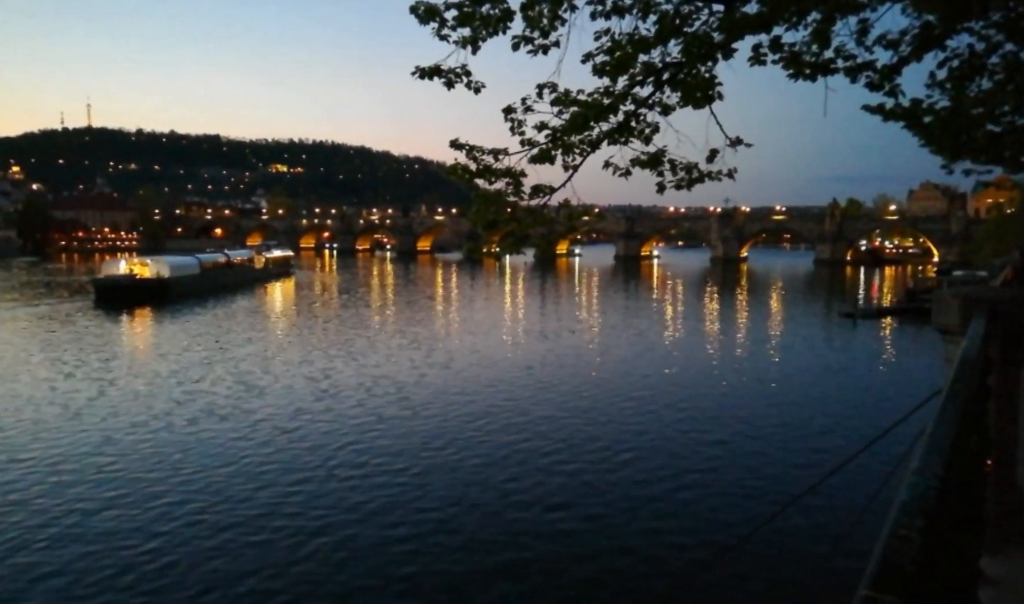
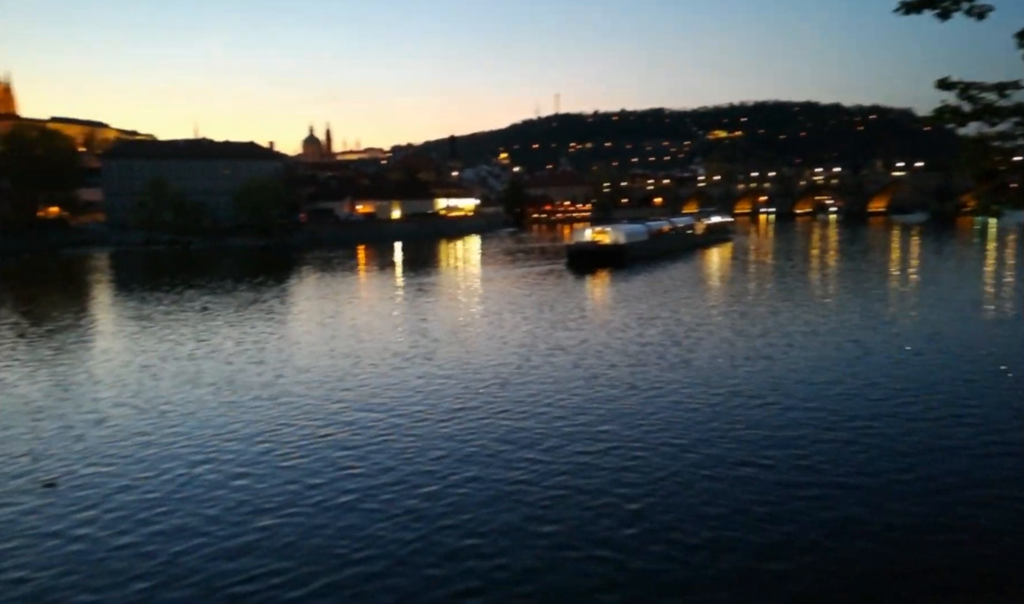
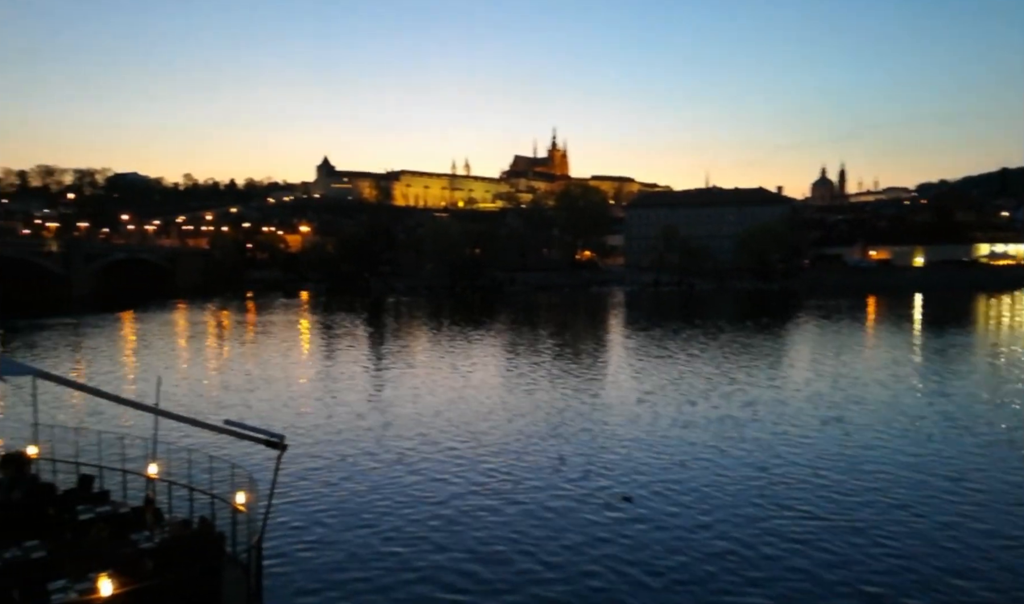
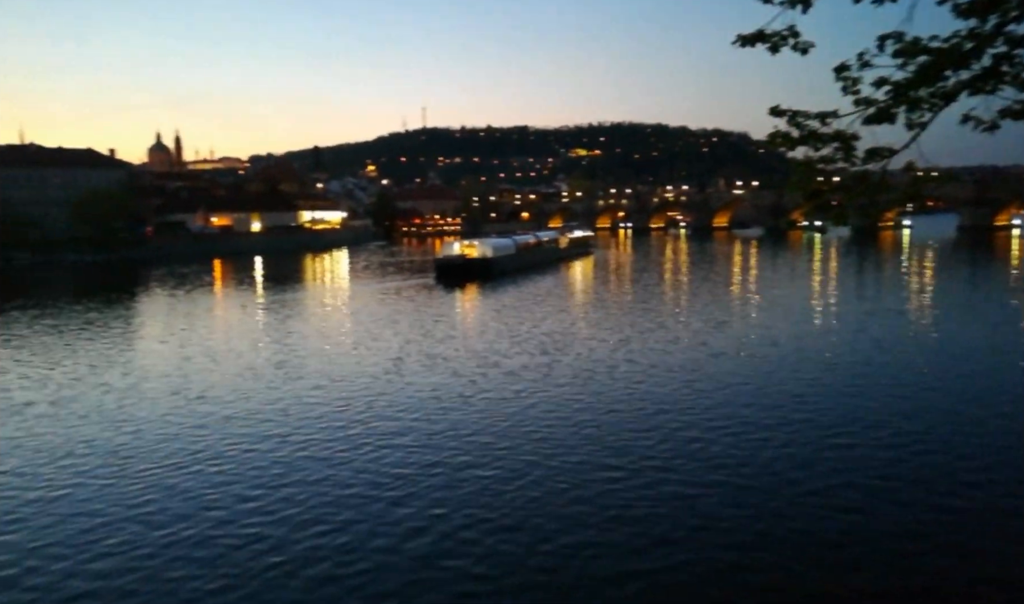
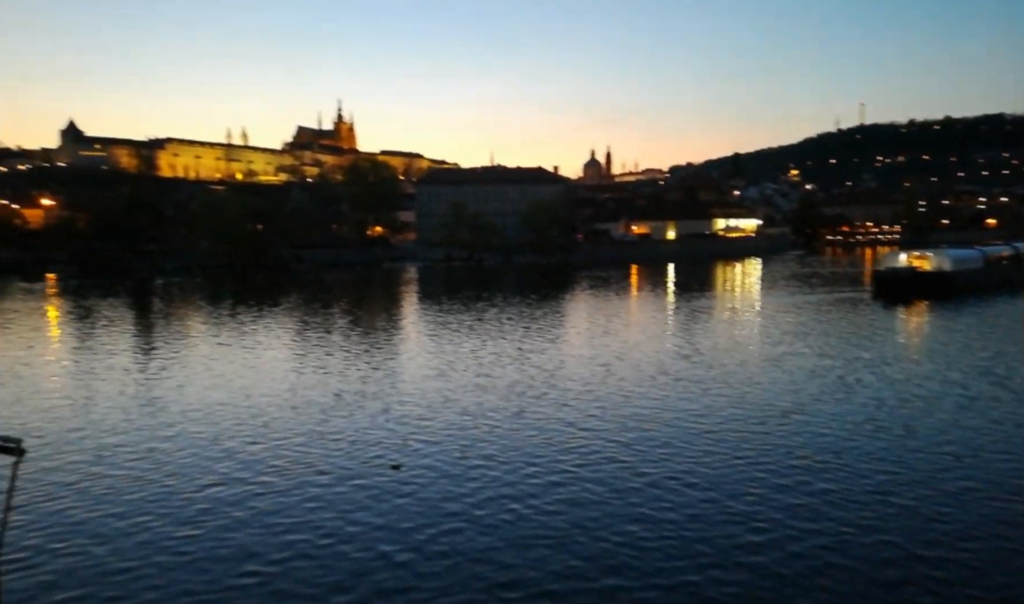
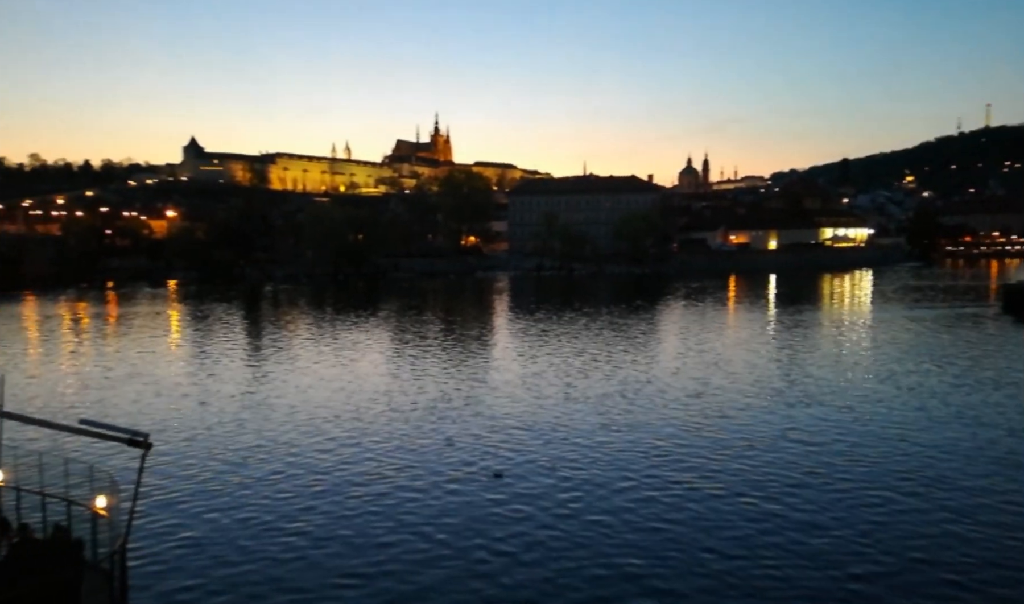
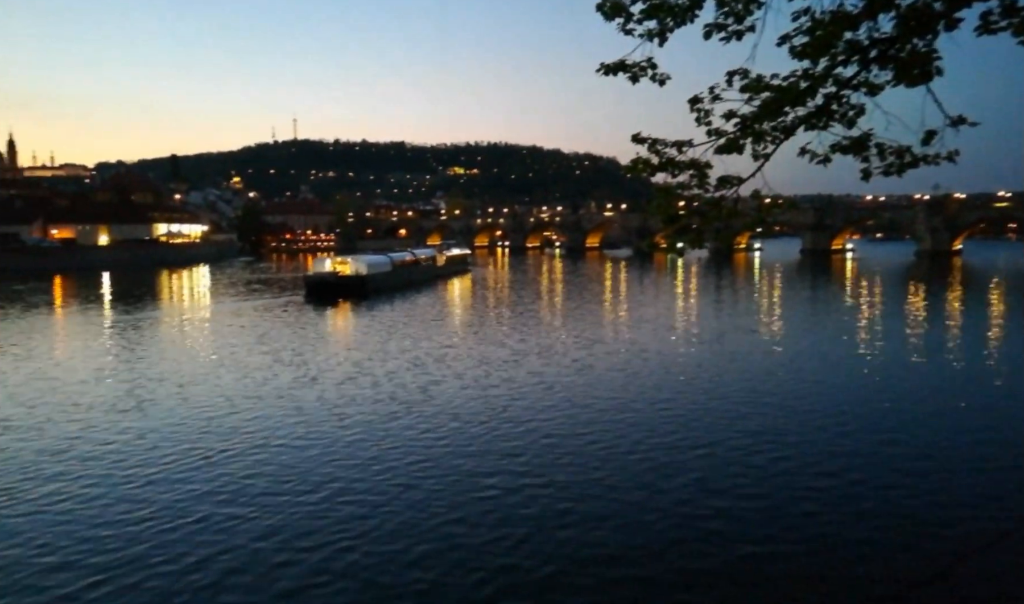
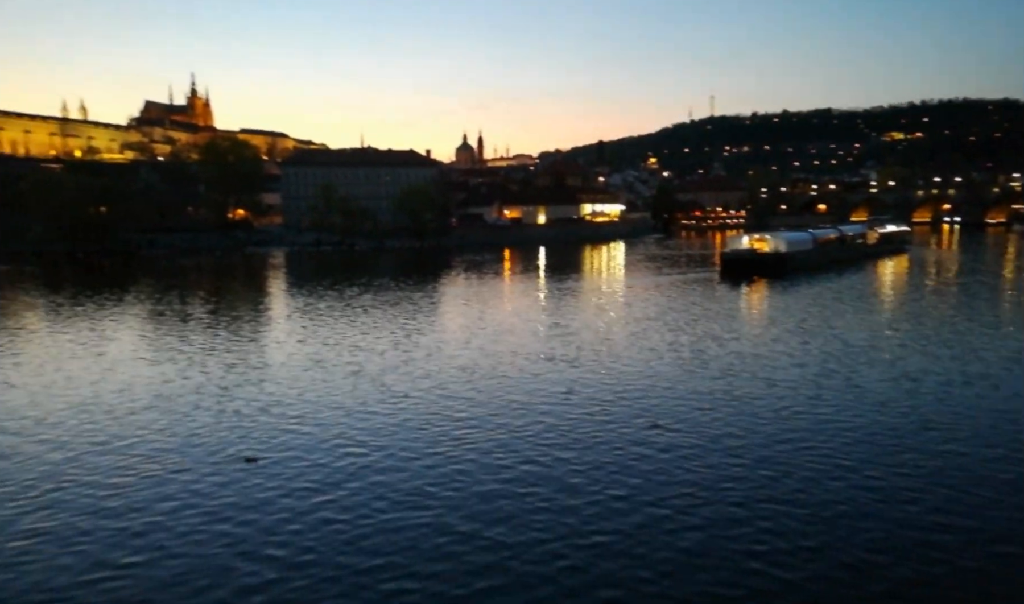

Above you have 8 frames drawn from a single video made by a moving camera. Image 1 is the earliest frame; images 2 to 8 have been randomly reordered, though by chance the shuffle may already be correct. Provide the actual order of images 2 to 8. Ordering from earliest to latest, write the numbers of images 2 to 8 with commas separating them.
7, 4, 2, 8, 5, 6, 3
